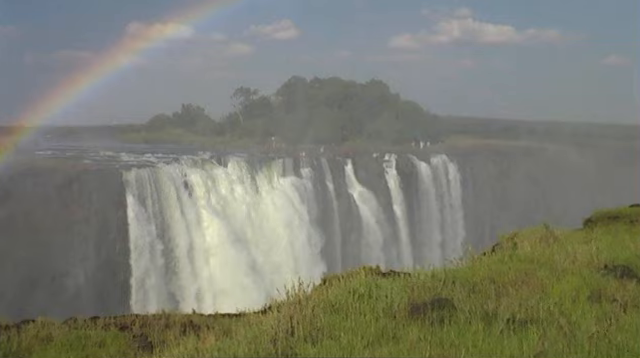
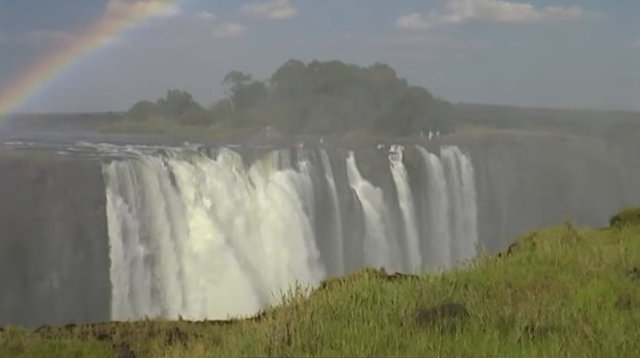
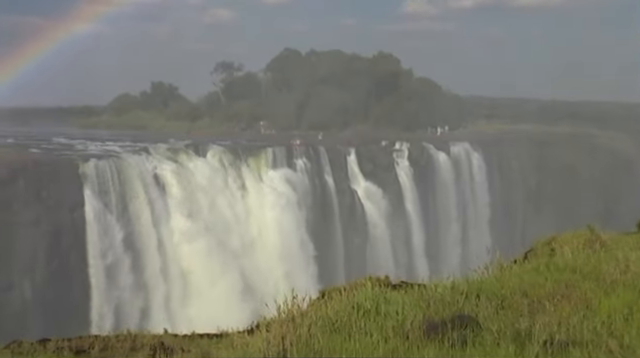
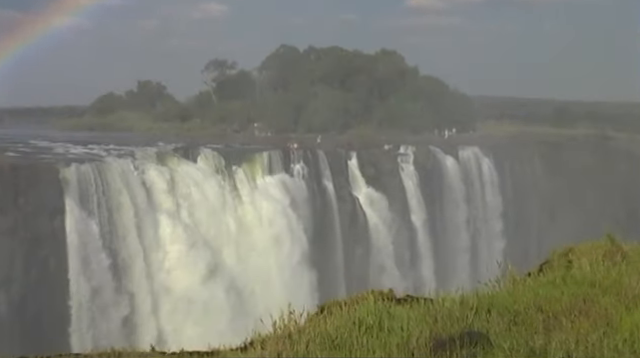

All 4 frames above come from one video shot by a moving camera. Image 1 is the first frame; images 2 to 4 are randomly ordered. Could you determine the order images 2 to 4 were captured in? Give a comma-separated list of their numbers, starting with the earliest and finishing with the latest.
2, 3, 4
